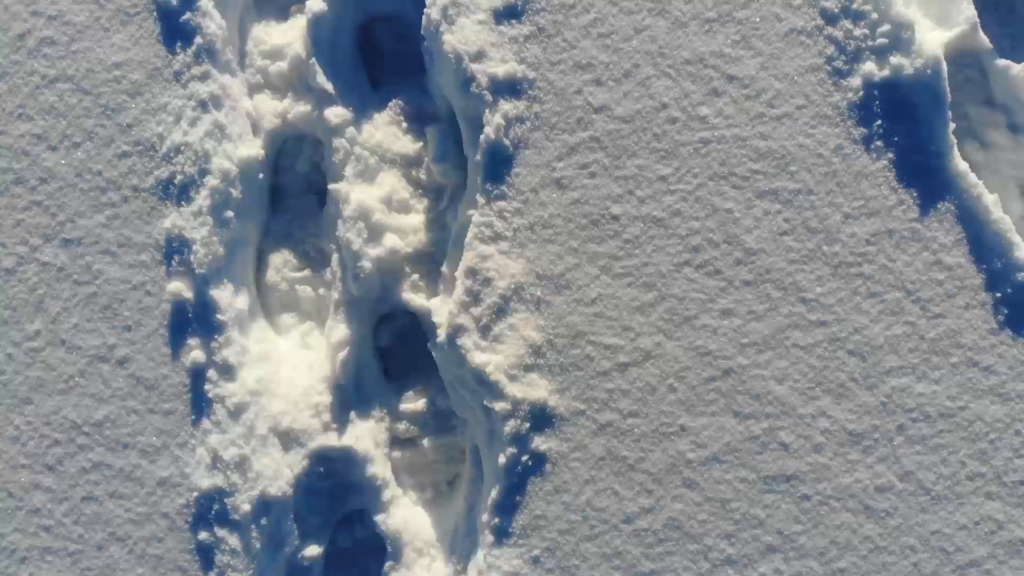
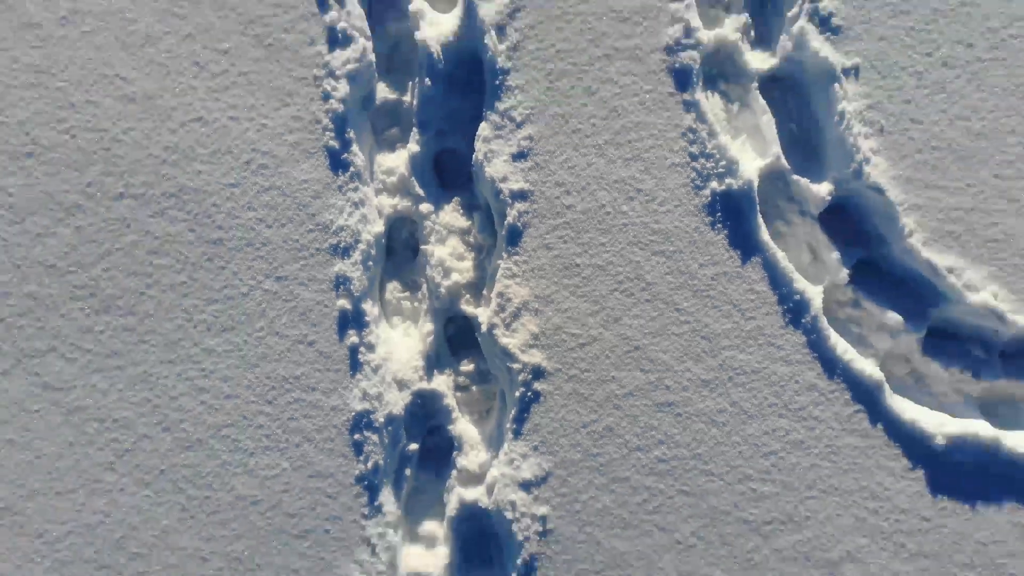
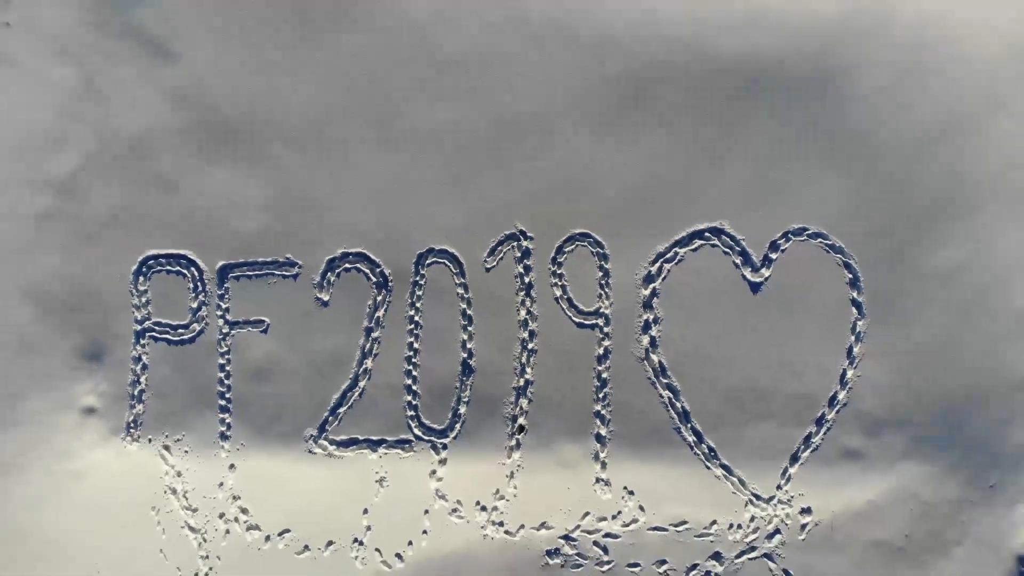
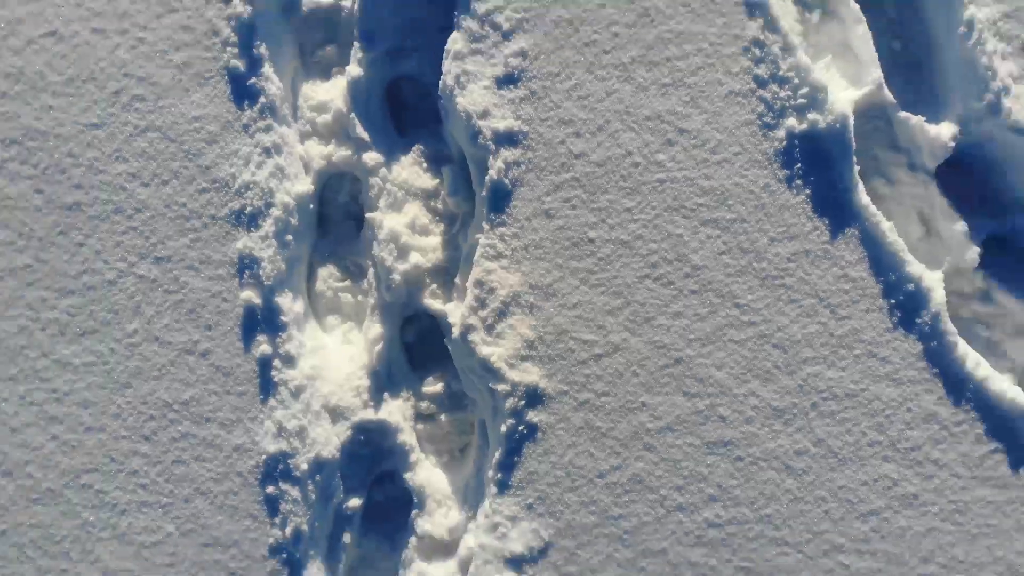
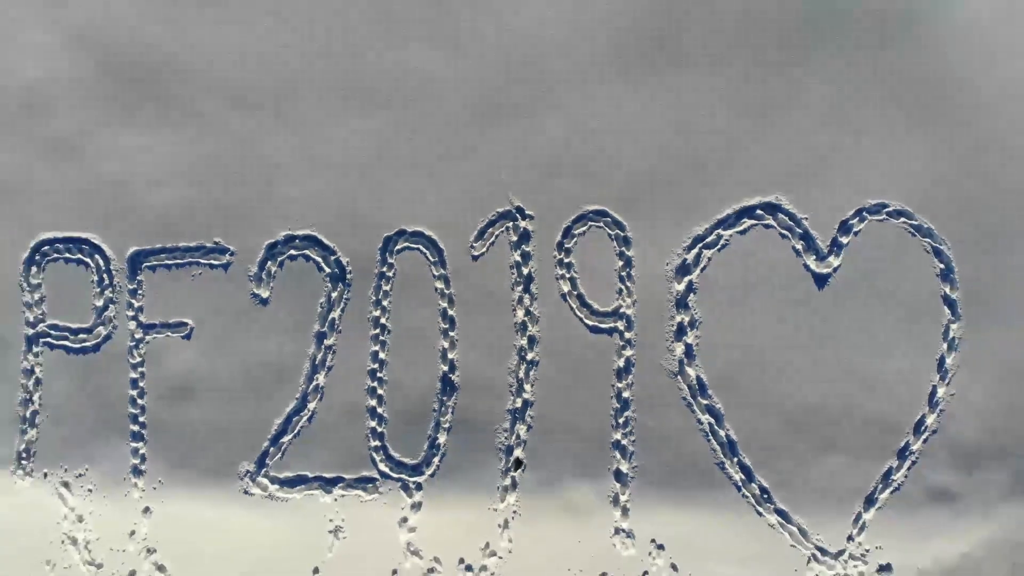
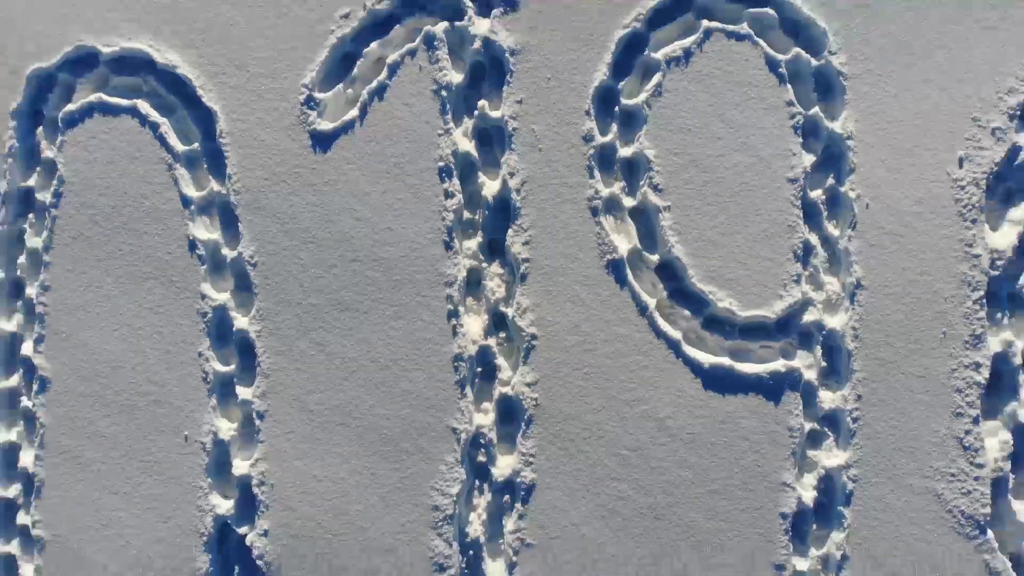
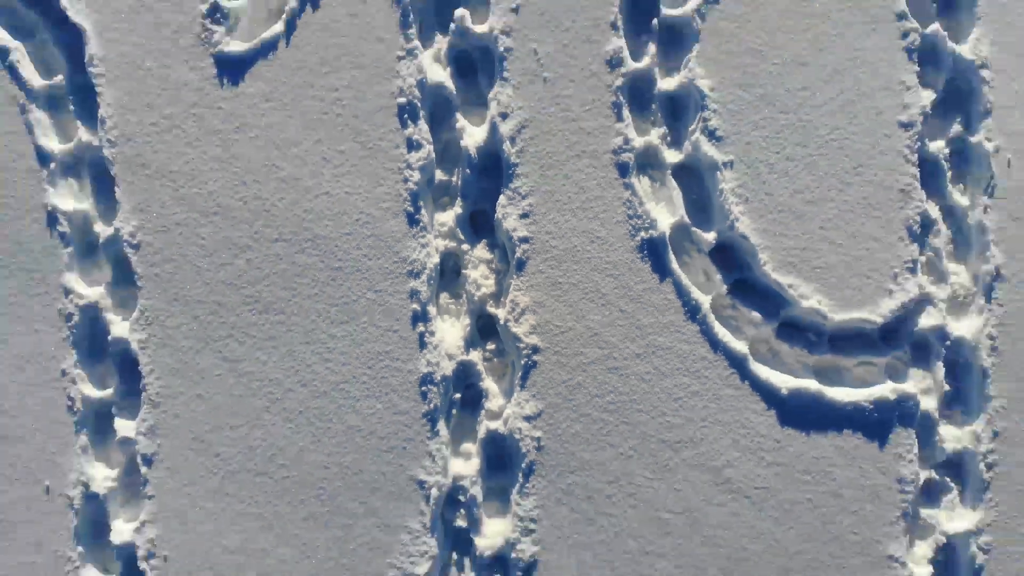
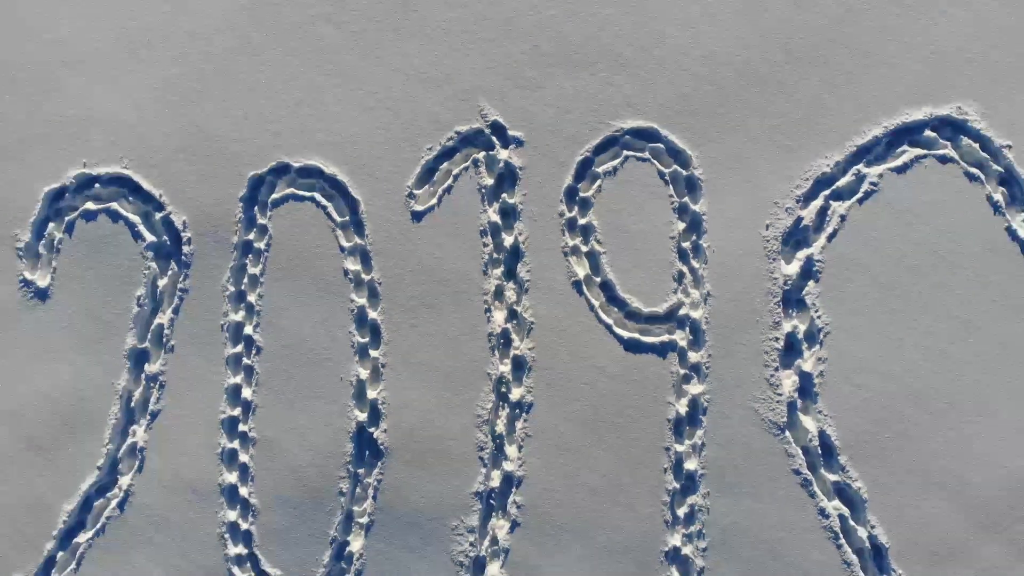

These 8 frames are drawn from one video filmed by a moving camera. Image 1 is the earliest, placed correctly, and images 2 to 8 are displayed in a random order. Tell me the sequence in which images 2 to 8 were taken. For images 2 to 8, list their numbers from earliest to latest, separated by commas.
4, 2, 7, 6, 8, 5, 3
